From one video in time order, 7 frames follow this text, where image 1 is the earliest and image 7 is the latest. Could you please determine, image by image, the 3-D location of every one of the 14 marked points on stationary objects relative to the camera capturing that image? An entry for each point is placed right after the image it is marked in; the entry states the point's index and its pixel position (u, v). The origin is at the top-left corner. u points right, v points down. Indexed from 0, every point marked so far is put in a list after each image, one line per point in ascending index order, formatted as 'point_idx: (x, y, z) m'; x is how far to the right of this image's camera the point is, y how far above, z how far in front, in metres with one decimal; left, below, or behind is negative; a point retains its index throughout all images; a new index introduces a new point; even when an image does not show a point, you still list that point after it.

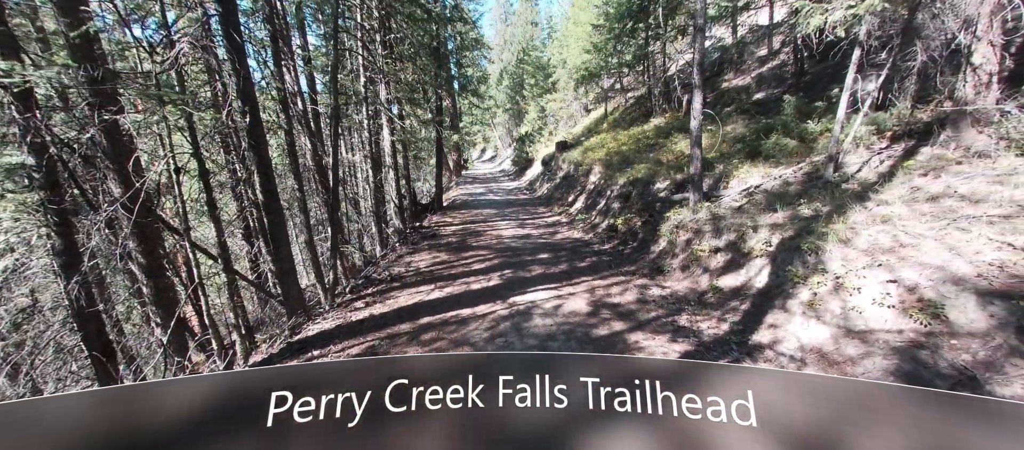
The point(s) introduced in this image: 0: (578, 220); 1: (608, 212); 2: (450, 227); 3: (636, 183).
0: (+2.1, +0.2, +12.1) m
1: (+2.7, +0.4, +10.7) m
2: (-1.8, 0.0, +11.3) m
3: (+3.3, +1.2, +10.3) m
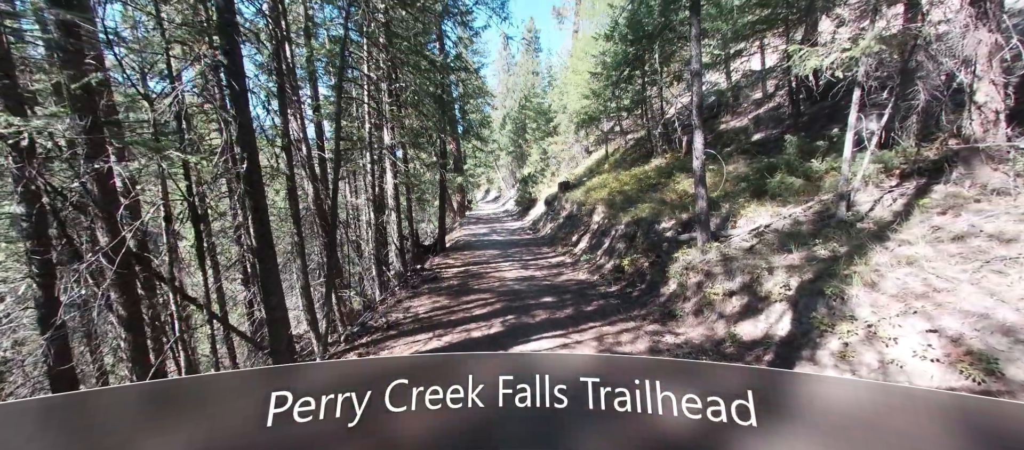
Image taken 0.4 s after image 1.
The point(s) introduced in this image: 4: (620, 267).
0: (+2.2, -1.1, +11.9) m
1: (+2.7, -0.8, +10.5) m
2: (-1.7, -1.3, +11.1) m
3: (+3.4, +0.1, +10.1) m
4: (+2.6, -1.0, +9.3) m
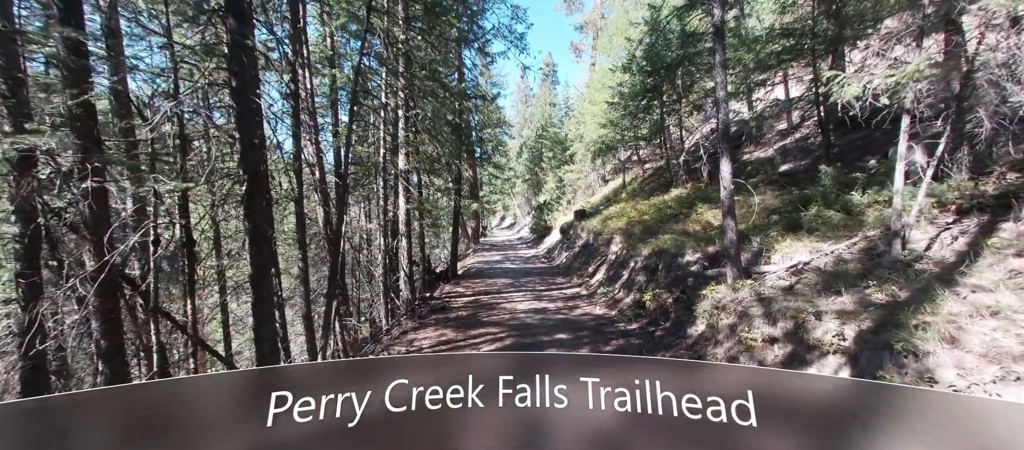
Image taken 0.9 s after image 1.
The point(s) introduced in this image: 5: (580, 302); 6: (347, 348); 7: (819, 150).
0: (+2.6, -2.0, +11.3) m
1: (+3.1, -1.6, +9.9) m
2: (-1.4, -2.0, +10.6) m
3: (+3.7, -0.7, +9.6) m
4: (+2.9, -1.8, +8.7) m
5: (+1.9, -2.1, +10.5) m
6: (-3.8, -2.9, +9.0) m
7: (+10.0, +2.5, +12.7) m
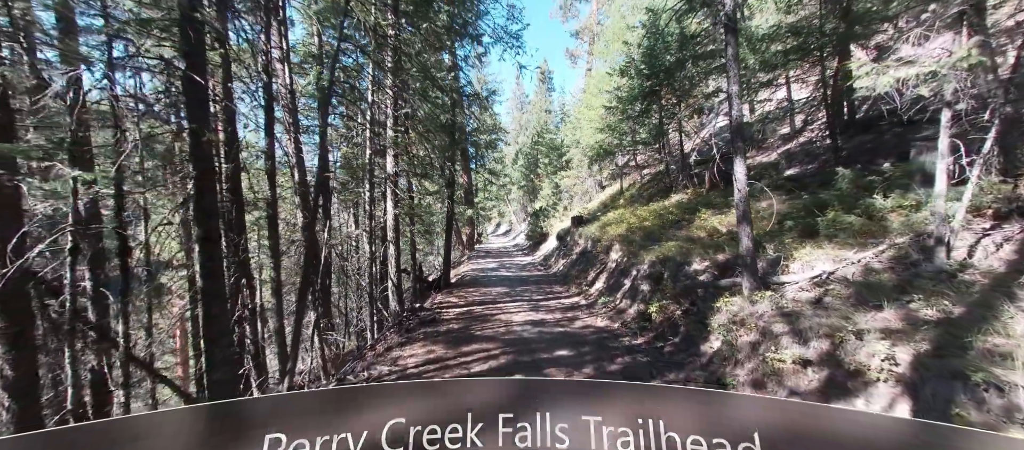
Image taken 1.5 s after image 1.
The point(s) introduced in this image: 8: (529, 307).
0: (+2.4, -2.2, +10.6) m
1: (+3.0, -1.7, +9.3) m
2: (-1.5, -2.2, +9.9) m
3: (+3.6, -0.9, +9.0) m
4: (+2.8, -1.9, +8.1) m
5: (+1.8, -2.3, +9.9) m
6: (-3.9, -3.0, +8.3) m
7: (+9.9, +2.3, +12.2) m
8: (+0.5, -2.2, +10.5) m
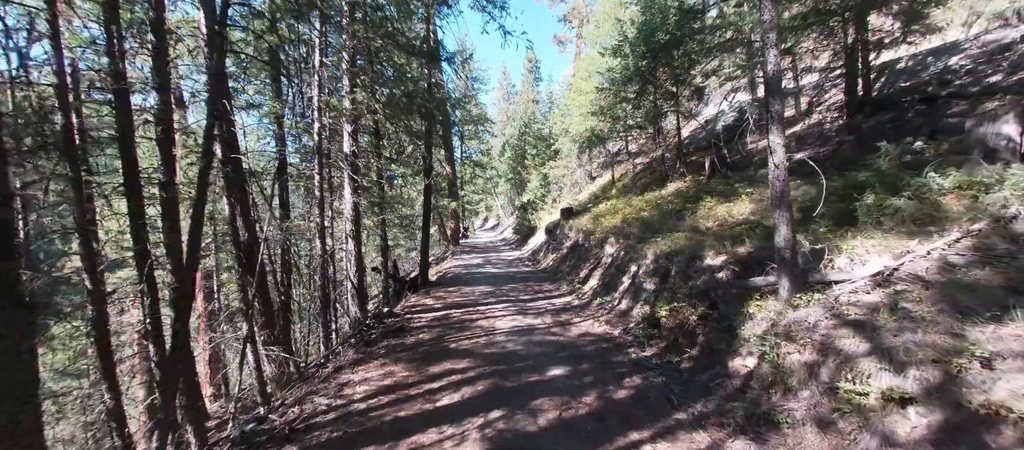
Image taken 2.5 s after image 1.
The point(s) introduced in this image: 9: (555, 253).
0: (+2.0, -1.9, +9.4) m
1: (+2.6, -1.5, +8.0) m
2: (-1.9, -2.0, +8.5) m
3: (+3.3, -0.7, +7.7) m
4: (+2.5, -1.7, +6.8) m
5: (+1.4, -2.0, +8.6) m
6: (-4.3, -2.9, +6.8) m
7: (+9.4, +2.6, +11.1) m
8: (+0.1, -2.0, +9.1) m
9: (+2.0, -1.3, +17.8) m
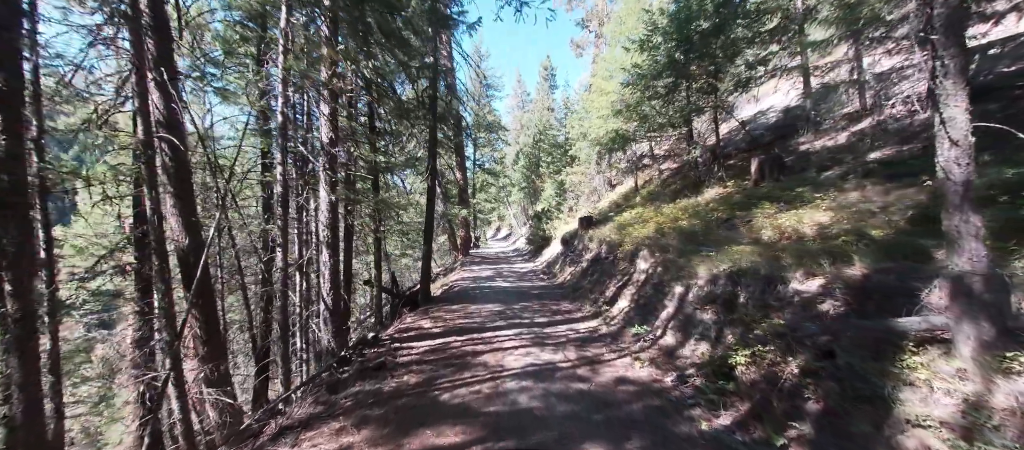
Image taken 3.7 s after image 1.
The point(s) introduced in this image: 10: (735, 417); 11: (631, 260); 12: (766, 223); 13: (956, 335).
0: (+2.3, -2.1, +7.5) m
1: (+2.9, -1.7, +6.1) m
2: (-1.6, -2.1, +6.8) m
3: (+3.5, -0.8, +5.9) m
4: (+2.7, -1.8, +4.9) m
5: (+1.6, -2.2, +6.7) m
6: (-4.1, -2.9, +5.1) m
7: (+9.8, +2.3, +9.1) m
8: (+0.3, -2.2, +7.3) m
9: (+2.5, -1.7, +16.0) m
10: (+2.4, -2.1, +4.2) m
11: (+3.2, -1.0, +10.5) m
12: (+5.4, +0.1, +8.2) m
13: (+3.6, -0.9, +3.1) m
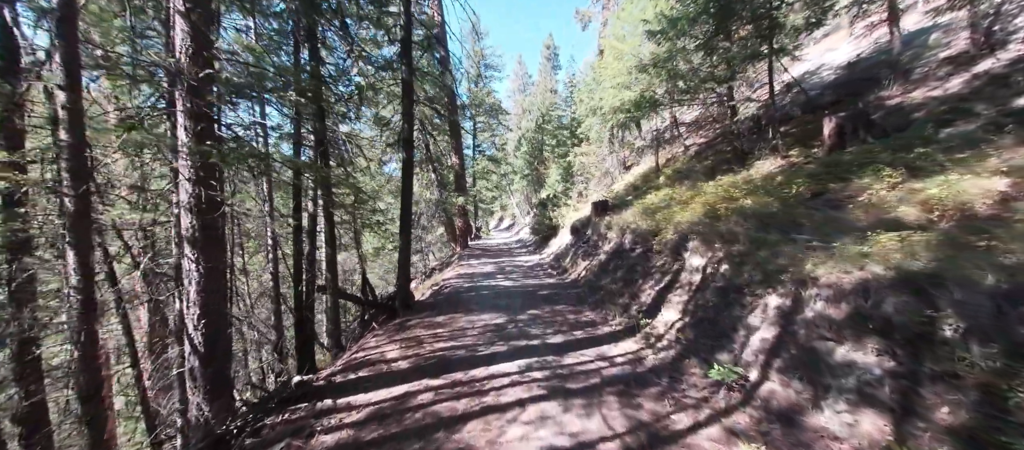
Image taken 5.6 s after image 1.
0: (+2.3, -1.8, +4.9) m
1: (+2.9, -1.4, +3.5) m
2: (-1.6, -1.9, +4.2) m
3: (+3.5, -0.5, +3.2) m
4: (+2.7, -1.6, +2.3) m
5: (+1.7, -1.9, +4.1) m
6: (-4.0, -2.8, +2.6) m
7: (+9.8, +2.7, +6.3) m
8: (+0.4, -1.9, +4.7) m
9: (+2.6, -1.2, +13.3) m
10: (+2.4, -1.8, +1.5) m
11: (+3.3, -0.6, +7.8) m
12: (+5.4, +0.4, +5.5) m
13: (+3.6, -0.7, +0.4) m
